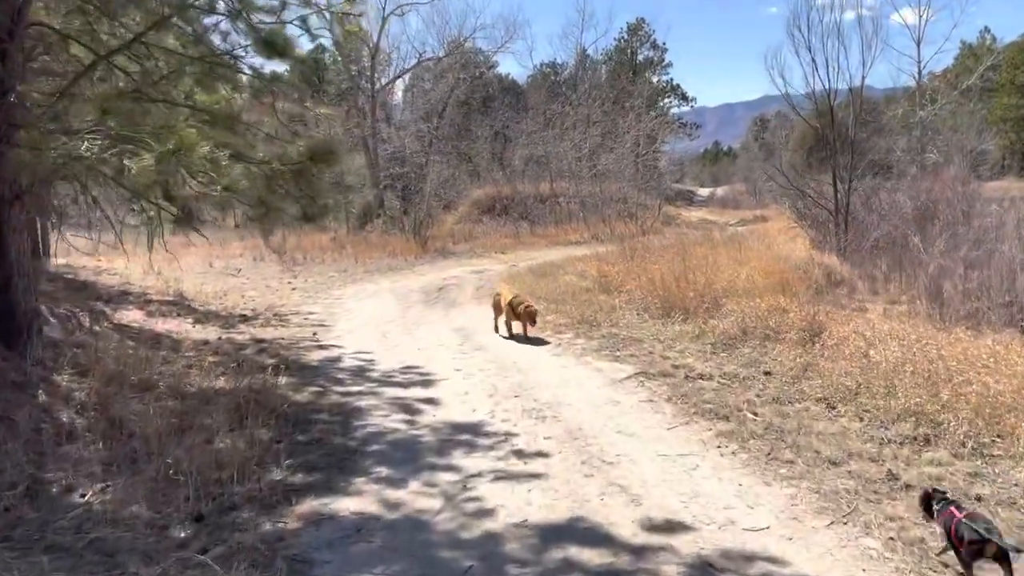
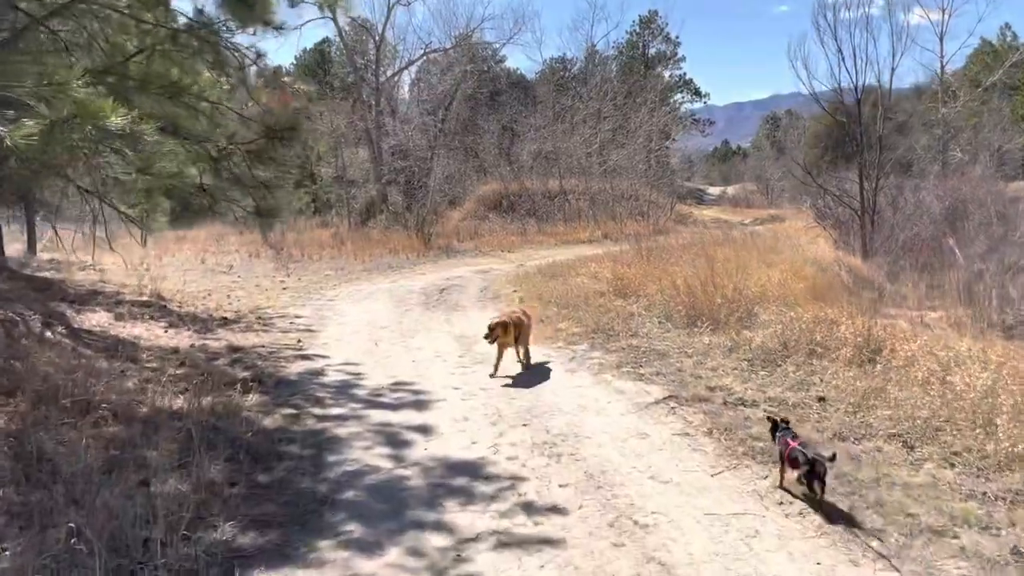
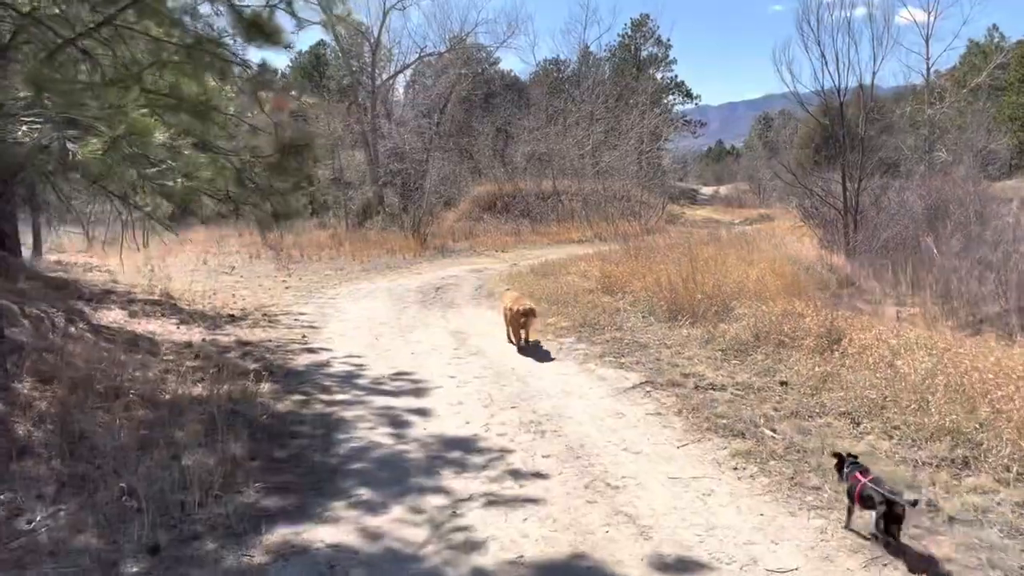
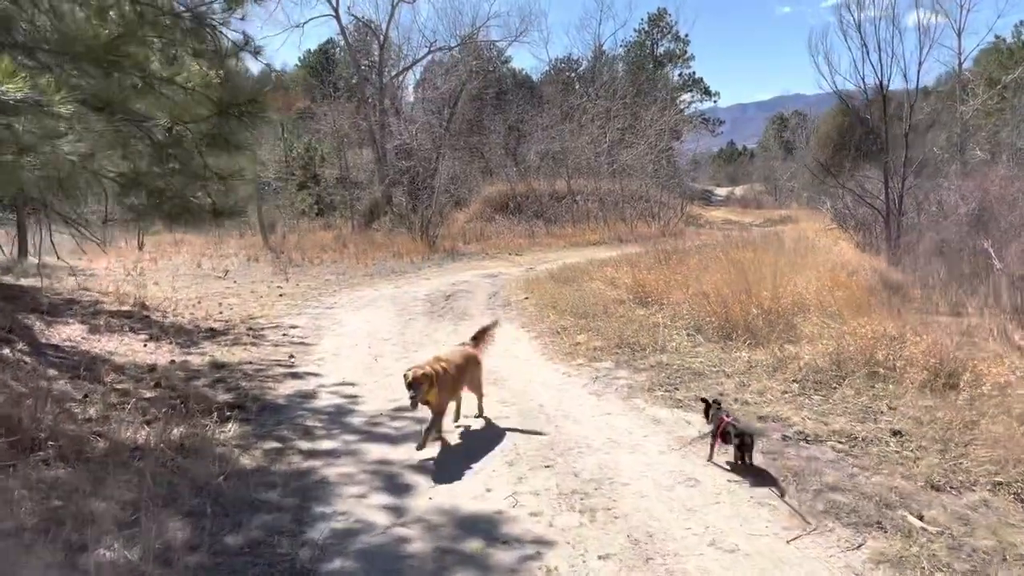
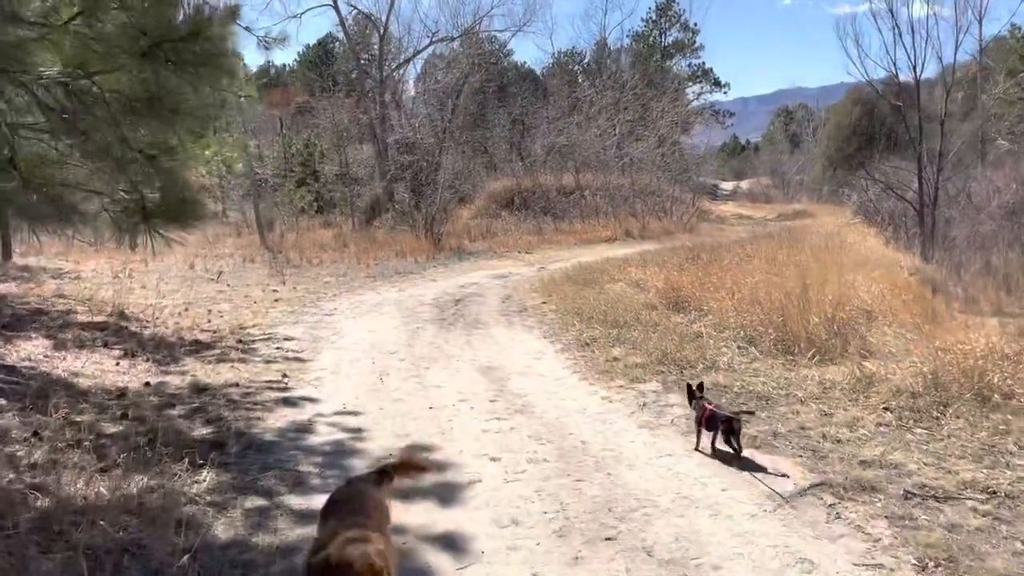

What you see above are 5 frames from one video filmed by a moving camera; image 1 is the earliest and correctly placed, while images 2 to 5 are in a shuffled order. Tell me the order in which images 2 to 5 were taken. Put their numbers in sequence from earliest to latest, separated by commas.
3, 2, 4, 5
